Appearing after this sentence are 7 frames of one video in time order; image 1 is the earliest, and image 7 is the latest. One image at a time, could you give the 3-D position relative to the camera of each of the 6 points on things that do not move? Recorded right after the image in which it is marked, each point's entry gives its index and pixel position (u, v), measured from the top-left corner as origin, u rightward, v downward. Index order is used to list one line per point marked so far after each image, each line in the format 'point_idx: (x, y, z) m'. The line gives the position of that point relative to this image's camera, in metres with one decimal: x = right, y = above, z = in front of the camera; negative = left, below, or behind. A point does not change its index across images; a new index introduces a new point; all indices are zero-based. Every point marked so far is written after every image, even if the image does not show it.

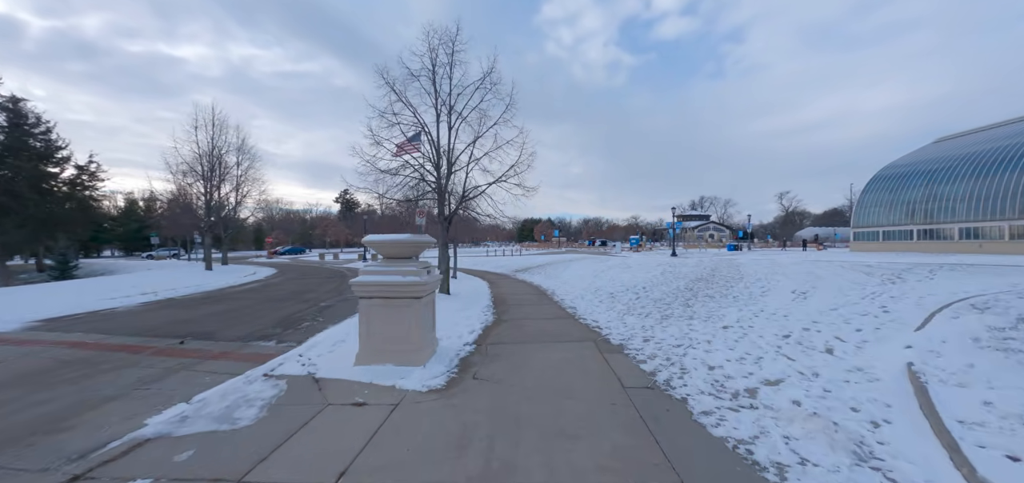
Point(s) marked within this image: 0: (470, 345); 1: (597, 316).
0: (-0.8, -1.9, +7.9) m
1: (+2.1, -1.8, +10.4) m
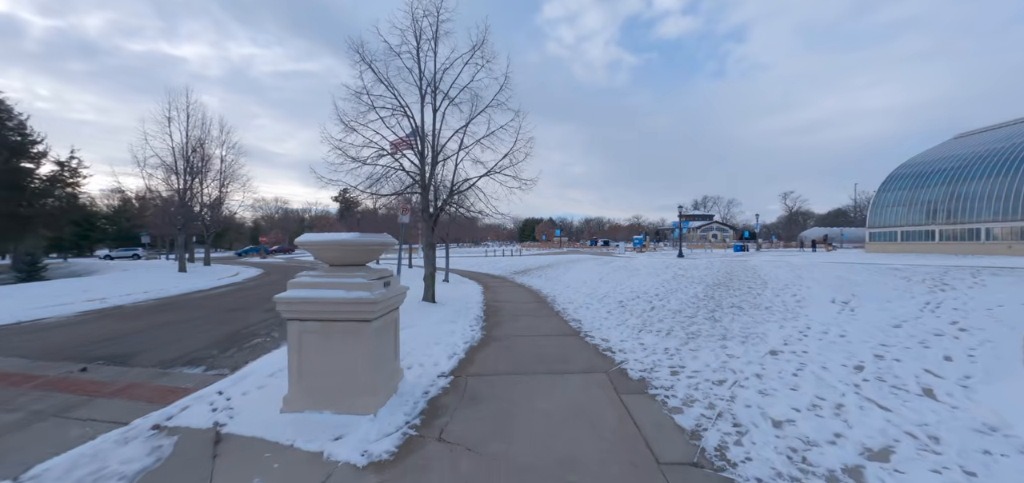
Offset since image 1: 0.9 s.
0: (-1.0, -2.0, +6.1) m
1: (+1.9, -1.8, +8.6) m
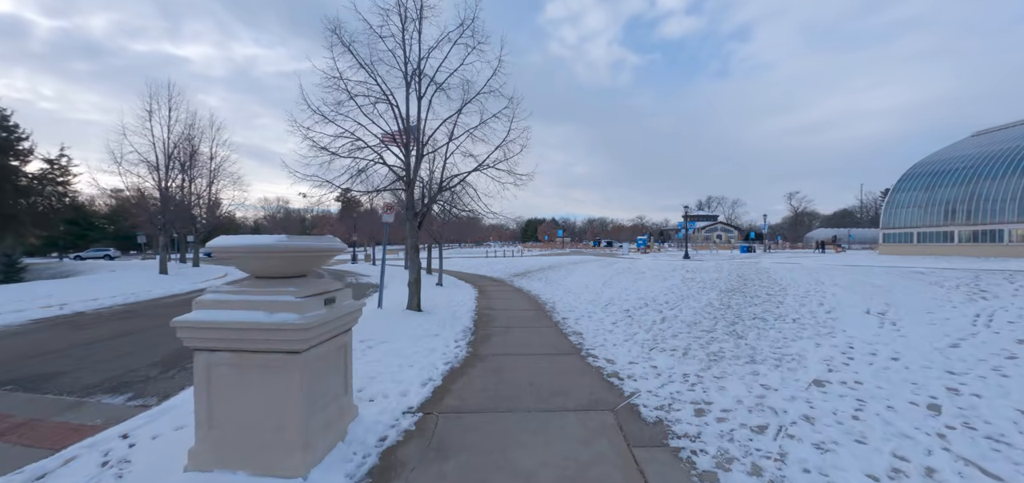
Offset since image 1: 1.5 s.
0: (-1.2, -2.0, +4.9) m
1: (+1.7, -1.9, +7.4) m
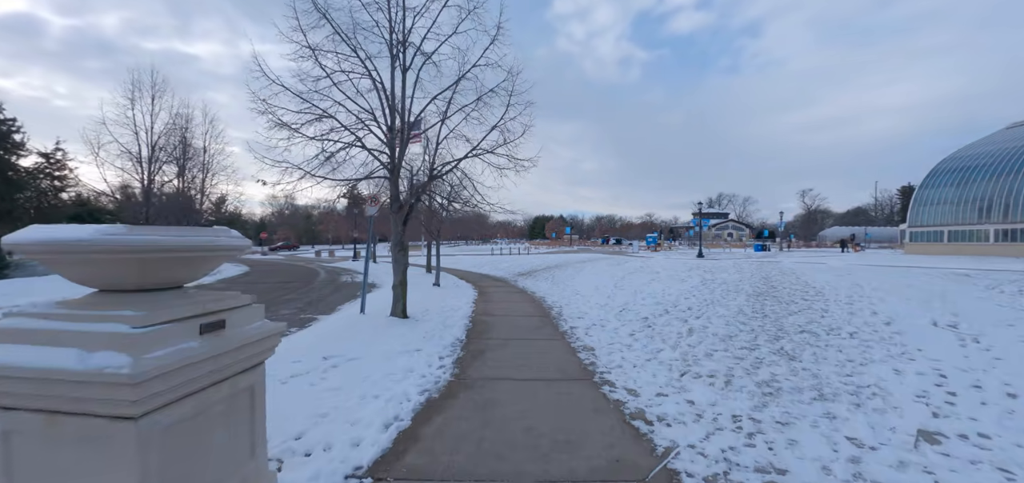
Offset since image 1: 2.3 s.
0: (-1.3, -2.0, +3.5) m
1: (+1.7, -1.9, +5.9) m
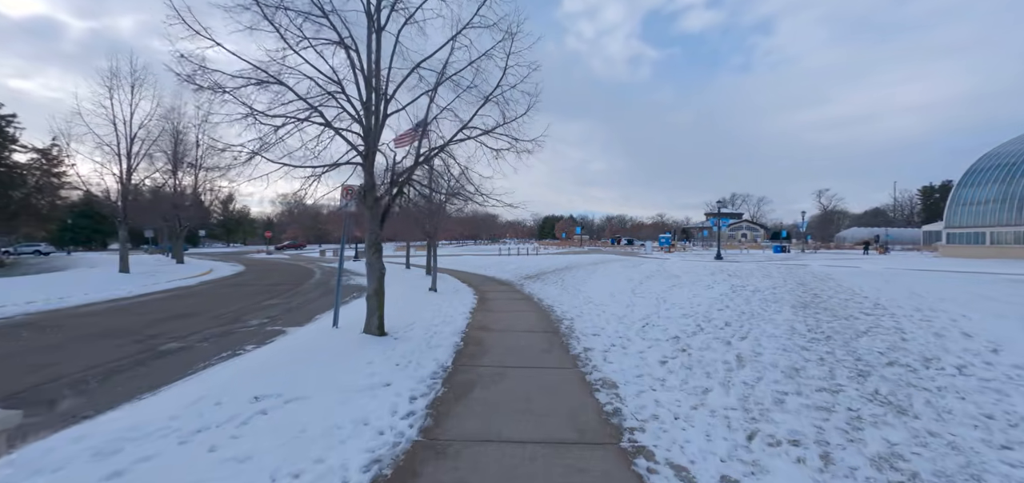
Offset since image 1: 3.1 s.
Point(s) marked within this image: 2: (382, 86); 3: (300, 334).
0: (-1.4, -2.0, +1.8) m
1: (+1.6, -1.9, +4.2) m
2: (-2.4, +2.8, +7.7) m
3: (-4.5, -2.0, +8.8) m
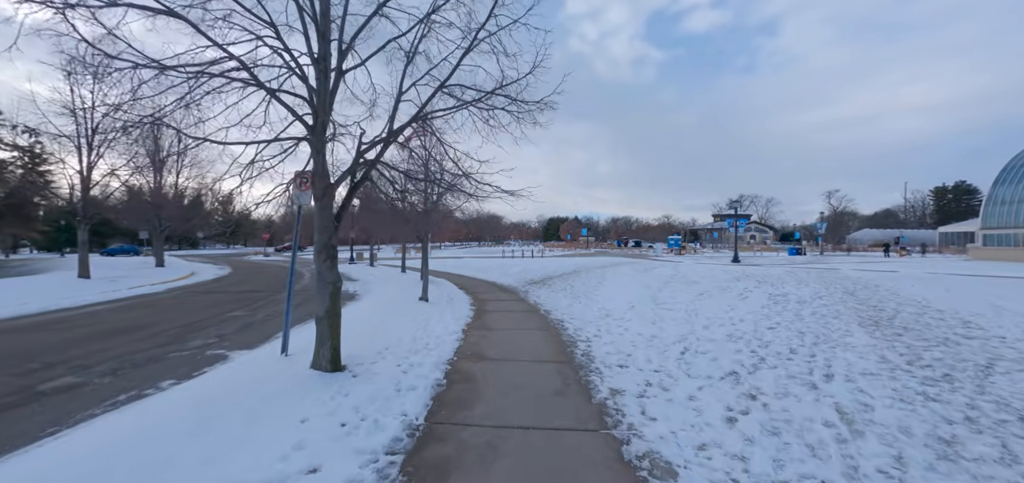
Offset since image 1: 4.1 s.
0: (-1.4, -2.0, -0.1) m
1: (+1.6, -1.9, +2.2) m
2: (-2.3, +2.8, +5.8) m
3: (-4.4, -2.0, +6.9) m
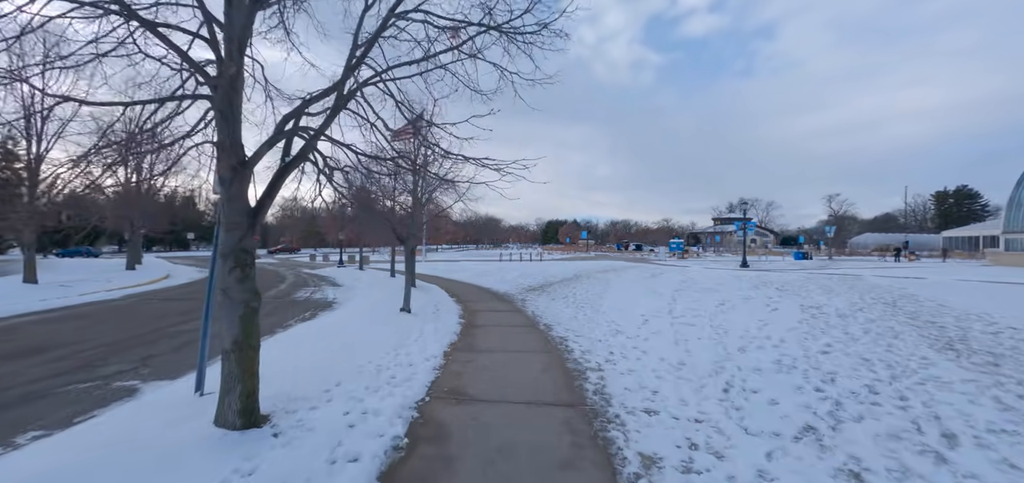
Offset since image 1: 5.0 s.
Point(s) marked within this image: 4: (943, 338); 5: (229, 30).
0: (-1.5, -2.0, -1.7) m
1: (+1.5, -1.9, +0.6) m
2: (-2.4, +2.7, +4.2) m
3: (-4.6, -2.0, +5.3) m
4: (+7.9, -1.7, +7.6) m
5: (-2.6, +1.9, +4.1) m
